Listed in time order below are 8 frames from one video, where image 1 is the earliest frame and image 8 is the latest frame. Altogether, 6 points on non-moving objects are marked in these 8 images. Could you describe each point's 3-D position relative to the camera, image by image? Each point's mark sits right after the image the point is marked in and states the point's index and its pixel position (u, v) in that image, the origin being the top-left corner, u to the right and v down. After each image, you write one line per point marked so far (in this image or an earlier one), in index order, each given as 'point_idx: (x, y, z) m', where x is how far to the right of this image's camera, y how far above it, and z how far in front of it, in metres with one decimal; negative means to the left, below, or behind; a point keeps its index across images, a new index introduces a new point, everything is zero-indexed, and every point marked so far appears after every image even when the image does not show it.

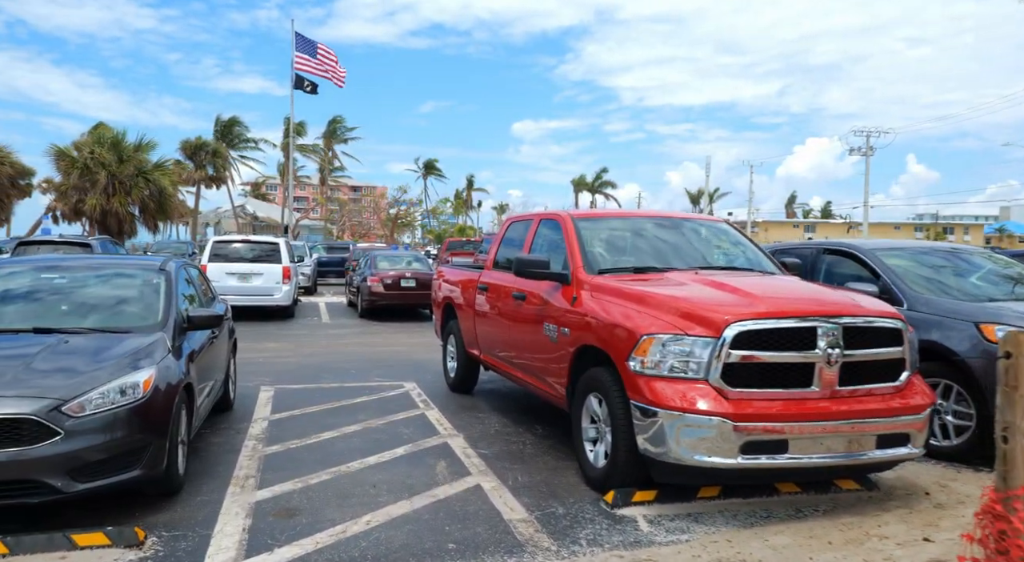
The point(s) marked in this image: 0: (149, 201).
0: (-9.6, +2.1, +16.3) m
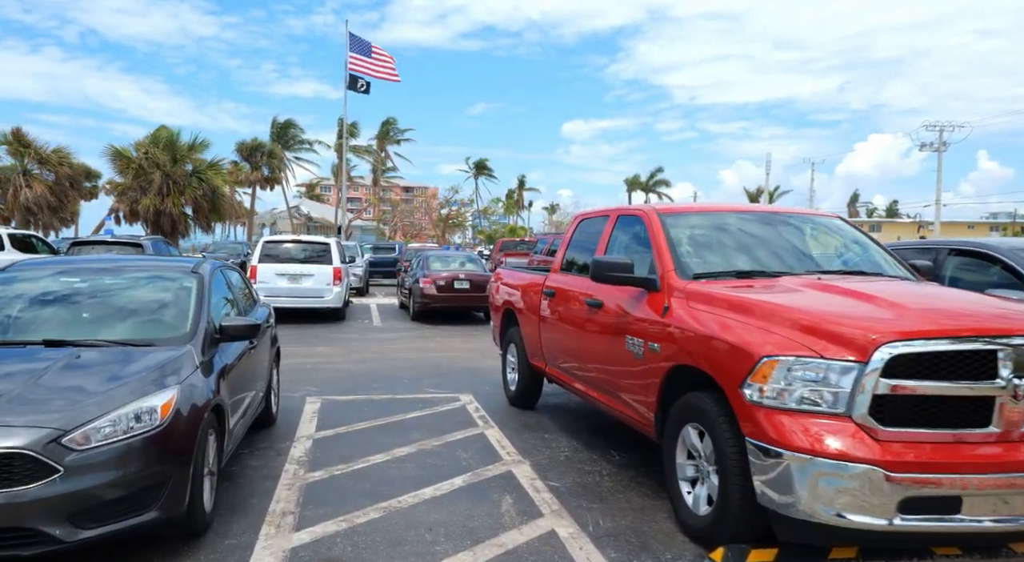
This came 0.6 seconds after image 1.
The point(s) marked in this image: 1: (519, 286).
0: (-8.2, +2.1, +16.3) m
1: (+0.1, 0.0, +6.9) m
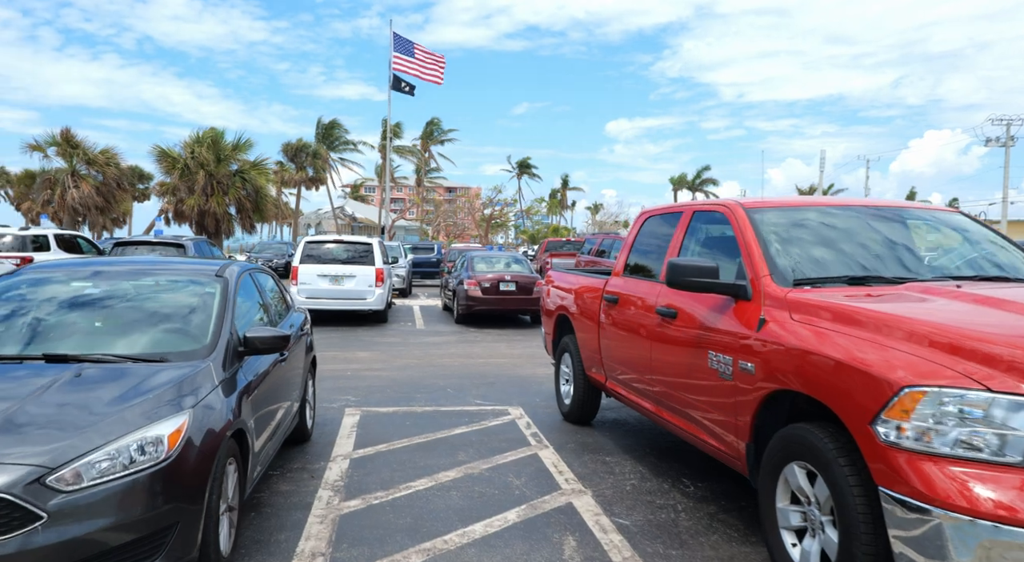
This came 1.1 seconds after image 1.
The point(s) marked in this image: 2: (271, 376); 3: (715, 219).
0: (-7.0, +2.1, +16.2) m
1: (+0.6, -0.1, +6.3) m
2: (-1.6, -0.6, +4.1) m
3: (+1.4, +0.4, +4.4) m
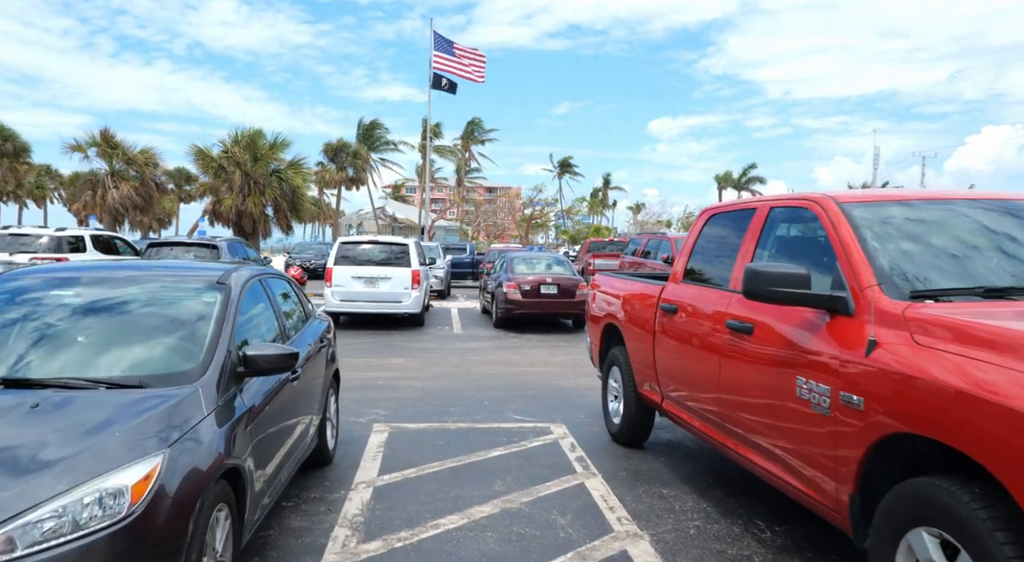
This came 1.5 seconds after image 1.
0: (-5.9, +2.1, +16.1) m
1: (+1.0, -0.1, +5.7) m
2: (-1.3, -0.7, +3.6) m
3: (+1.7, +0.4, +3.7) m
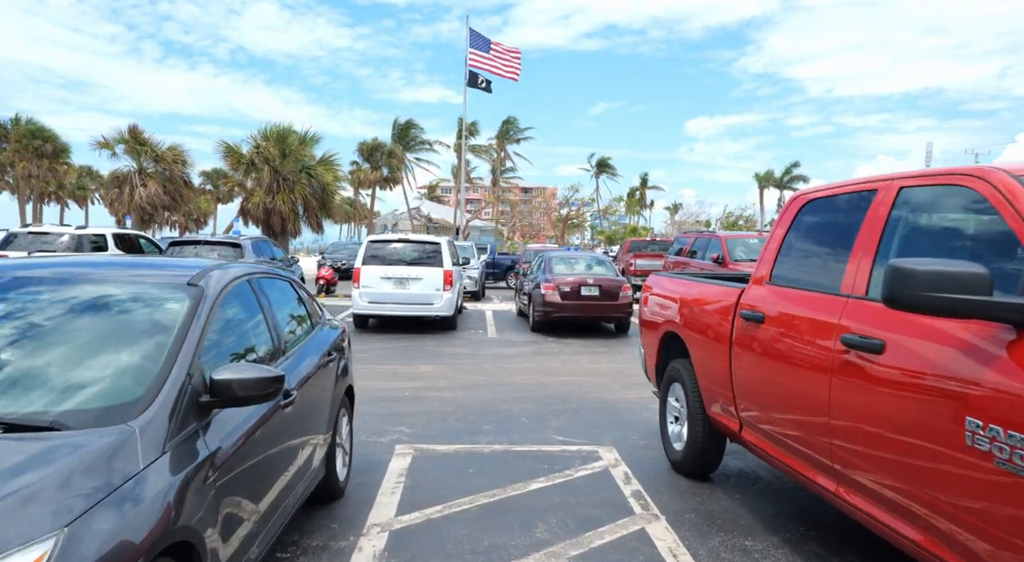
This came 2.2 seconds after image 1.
0: (-5.0, +2.1, +15.6) m
1: (+1.3, -0.1, +4.8) m
2: (-1.1, -0.7, +2.9) m
3: (+1.9, +0.4, +2.8) m
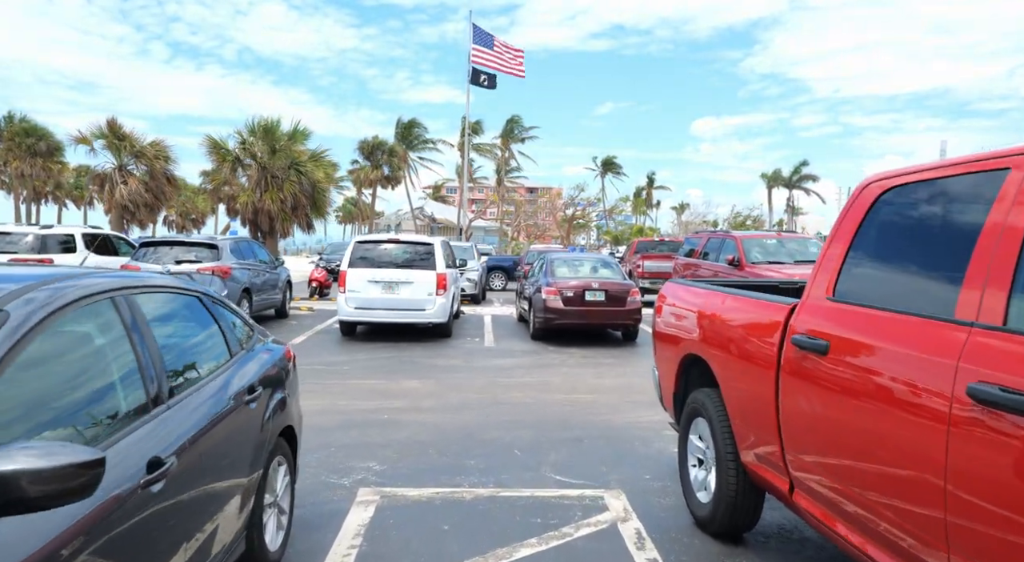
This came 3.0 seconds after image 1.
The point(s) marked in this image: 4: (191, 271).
0: (-5.0, +2.0, +14.8) m
1: (+1.2, -0.2, +4.0) m
2: (-1.2, -0.7, +2.1) m
3: (+1.8, +0.3, +1.9) m
4: (-5.2, +0.2, +10.0) m
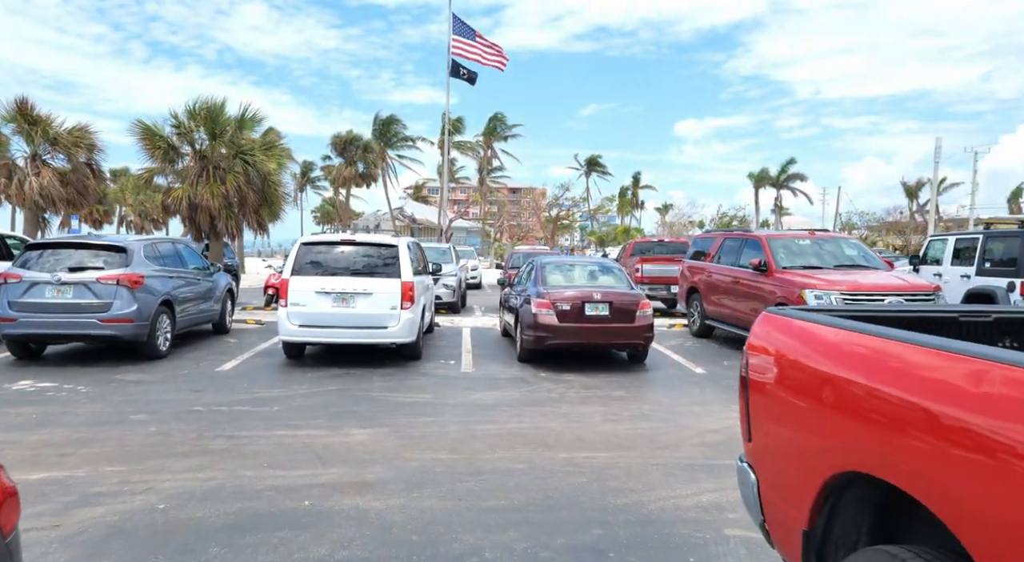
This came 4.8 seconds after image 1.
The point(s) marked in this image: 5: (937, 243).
0: (-5.3, +1.8, +12.7) m
1: (+1.2, -0.3, +2.1) m
2: (-1.2, -0.8, +0.1) m
3: (+1.8, +0.2, +0.1) m
4: (-5.4, 0.0, +8.0) m
5: (+7.0, +0.6, +10.3) m
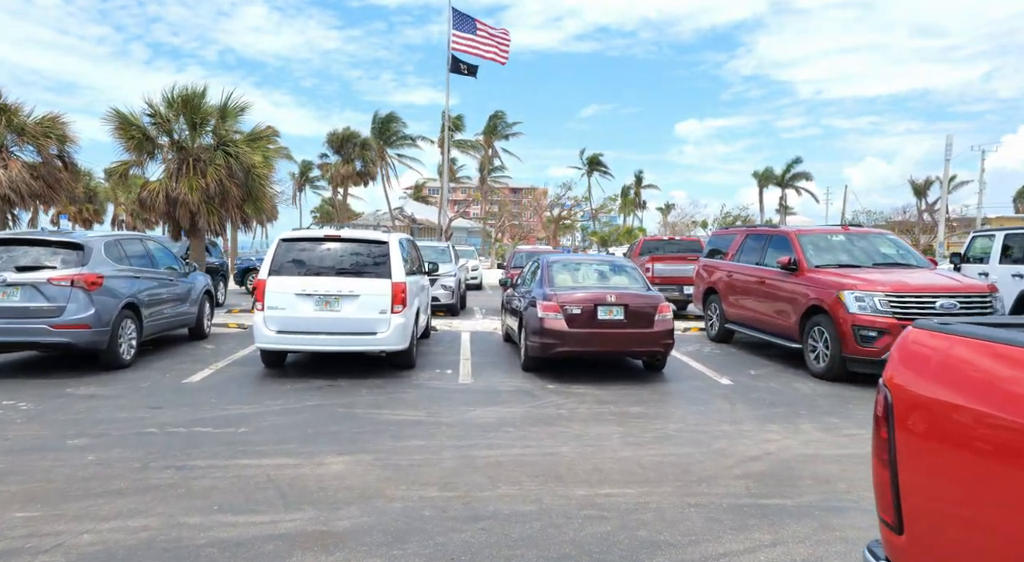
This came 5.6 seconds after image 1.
0: (-5.3, +1.8, +11.9) m
1: (+1.2, -0.3, +1.2) m
2: (-1.2, -0.8, -0.8) m
3: (+1.8, +0.2, -0.8) m
4: (-5.3, 0.0, +7.1) m
5: (+7.0, +0.6, +9.4) m
